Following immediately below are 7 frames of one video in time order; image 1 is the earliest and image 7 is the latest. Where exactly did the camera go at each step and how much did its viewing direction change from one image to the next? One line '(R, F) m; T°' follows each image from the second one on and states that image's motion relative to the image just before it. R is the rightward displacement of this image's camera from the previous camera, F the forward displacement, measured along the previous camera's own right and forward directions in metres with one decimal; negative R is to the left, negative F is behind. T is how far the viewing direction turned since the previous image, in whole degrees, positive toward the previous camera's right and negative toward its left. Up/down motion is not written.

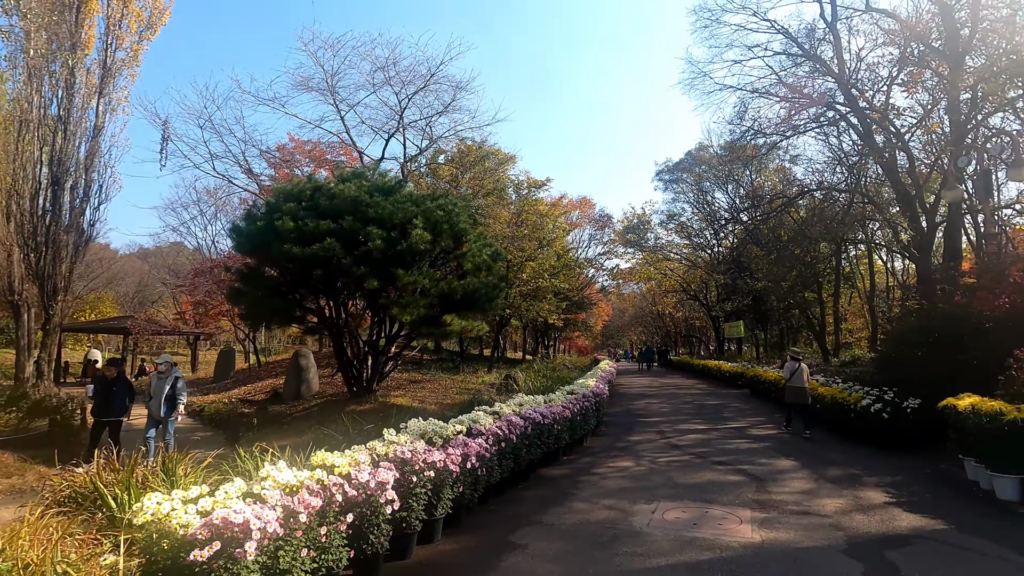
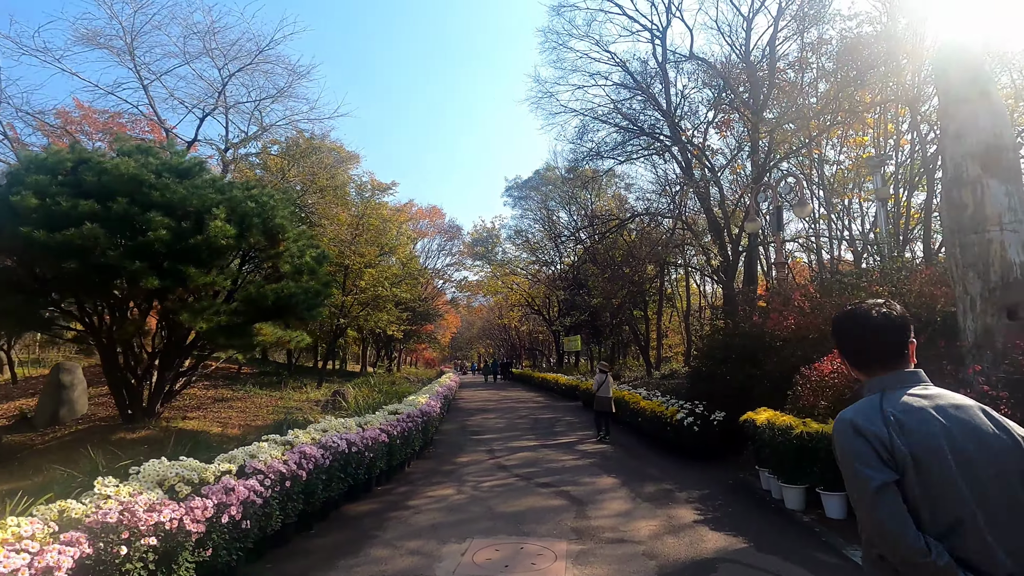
(+0.5, +0.7) m; +16°
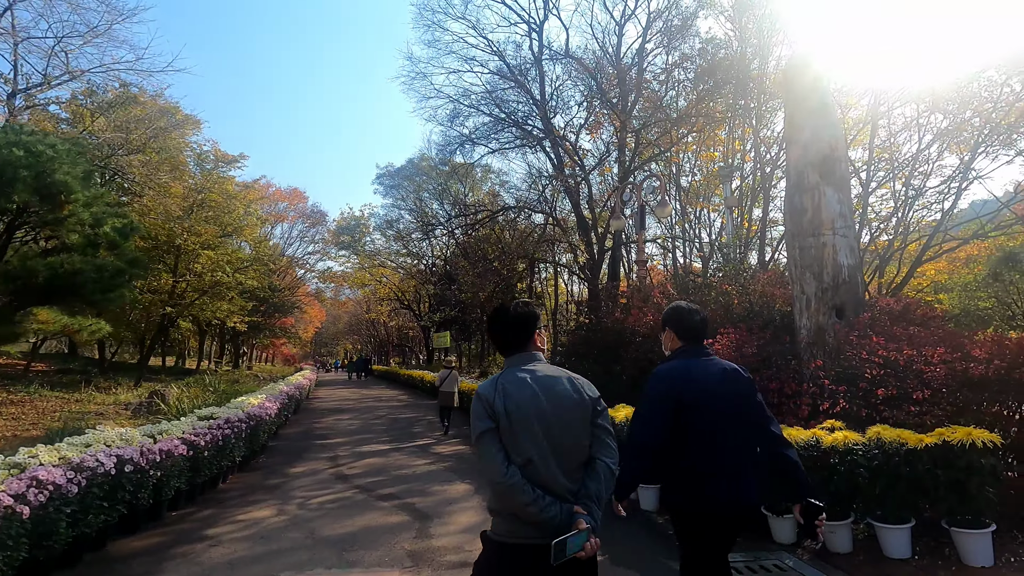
(+0.3, +0.8) m; +13°
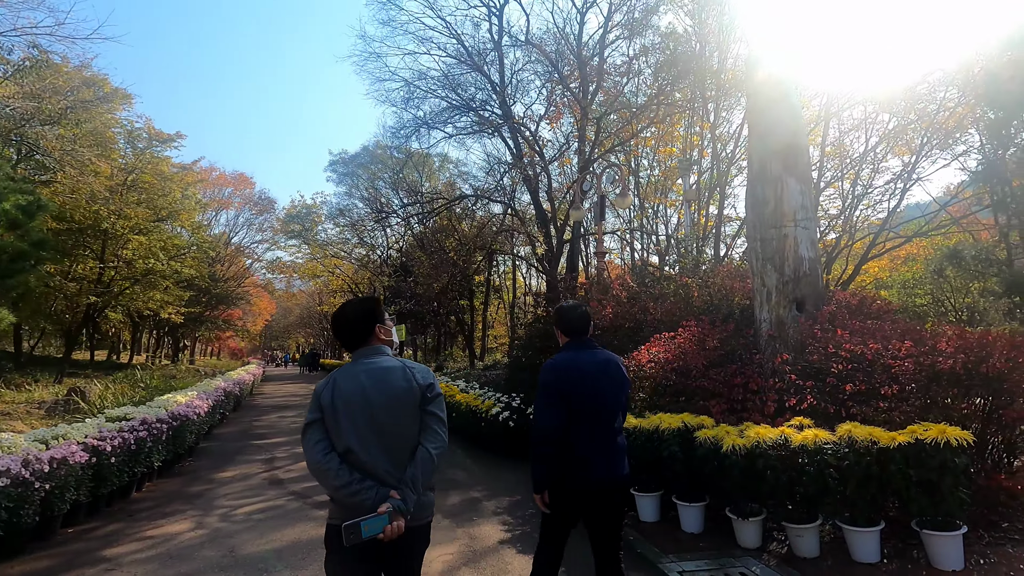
(+0.1, +0.5) m; +4°
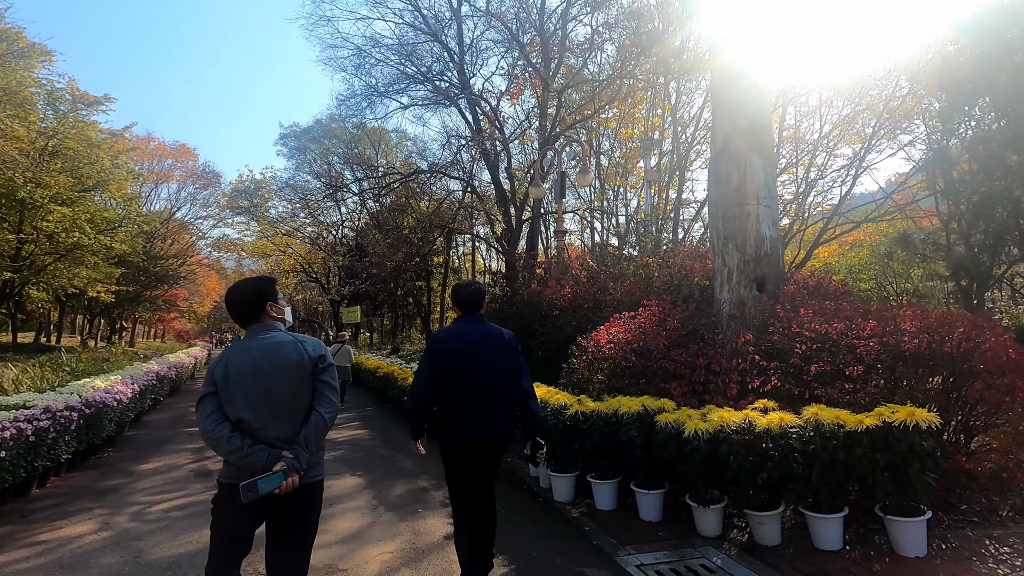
(+0.1, +0.4) m; +4°
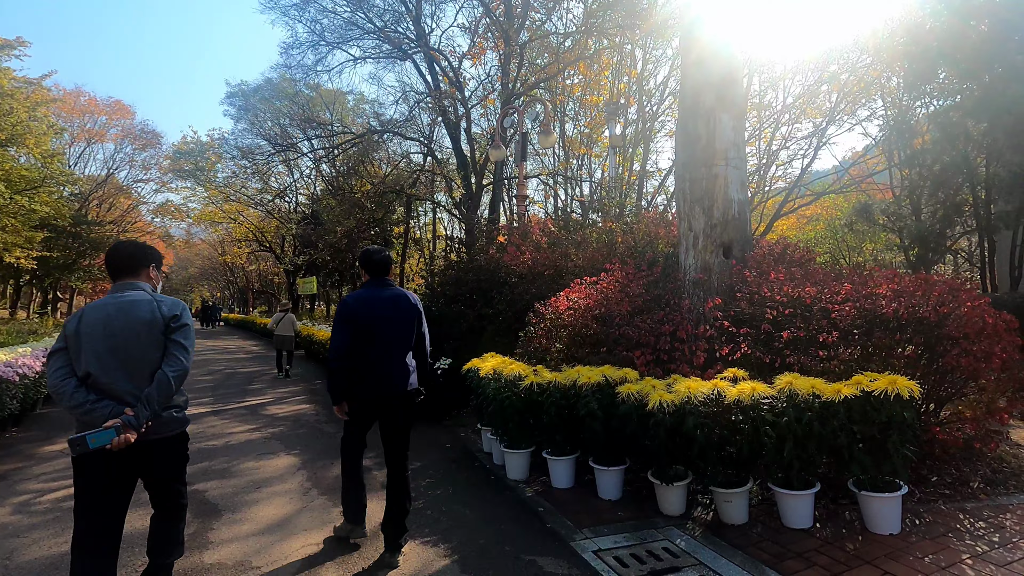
(+0.1, +0.5) m; +4°
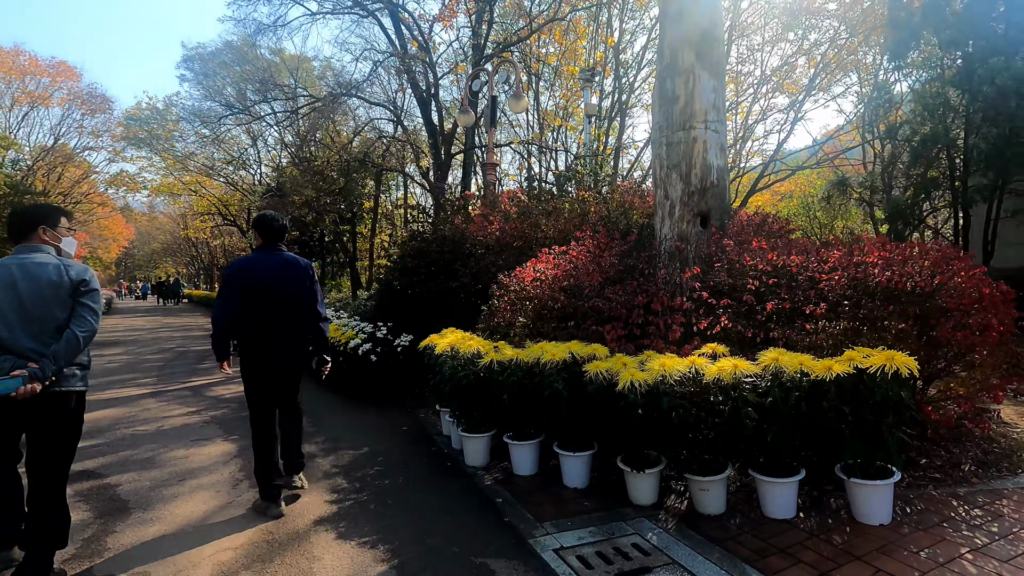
(+0.1, +0.5) m; +3°
